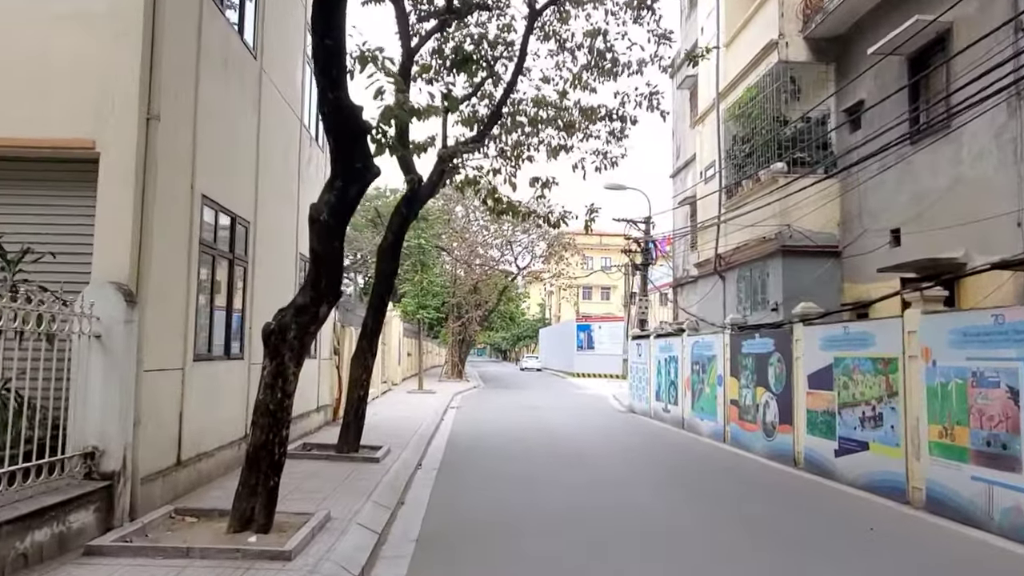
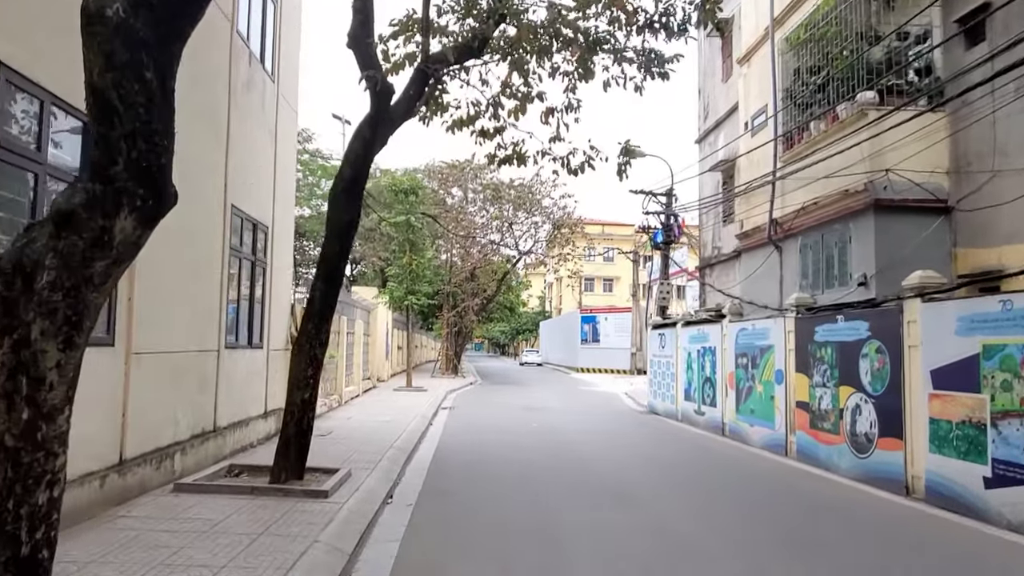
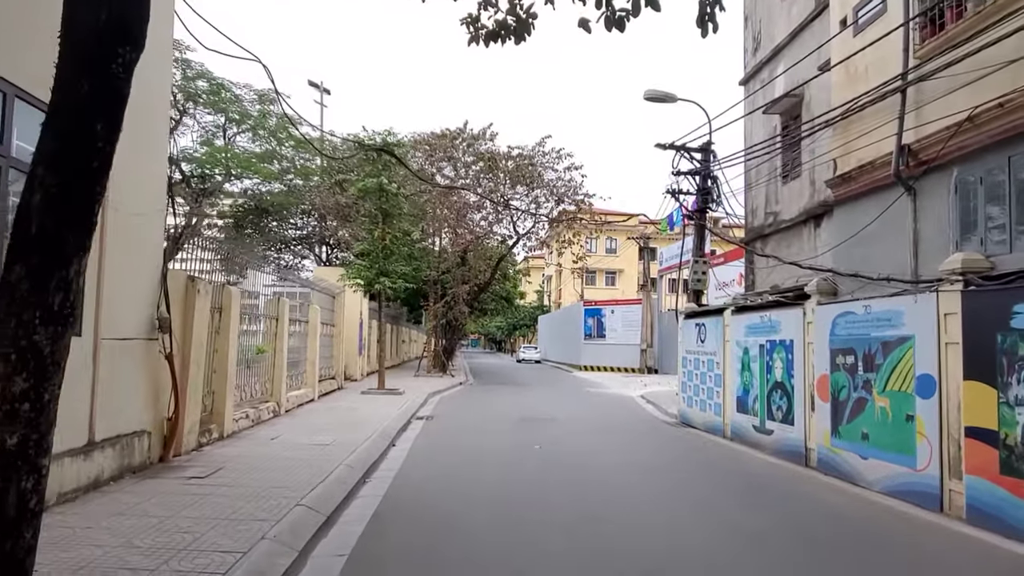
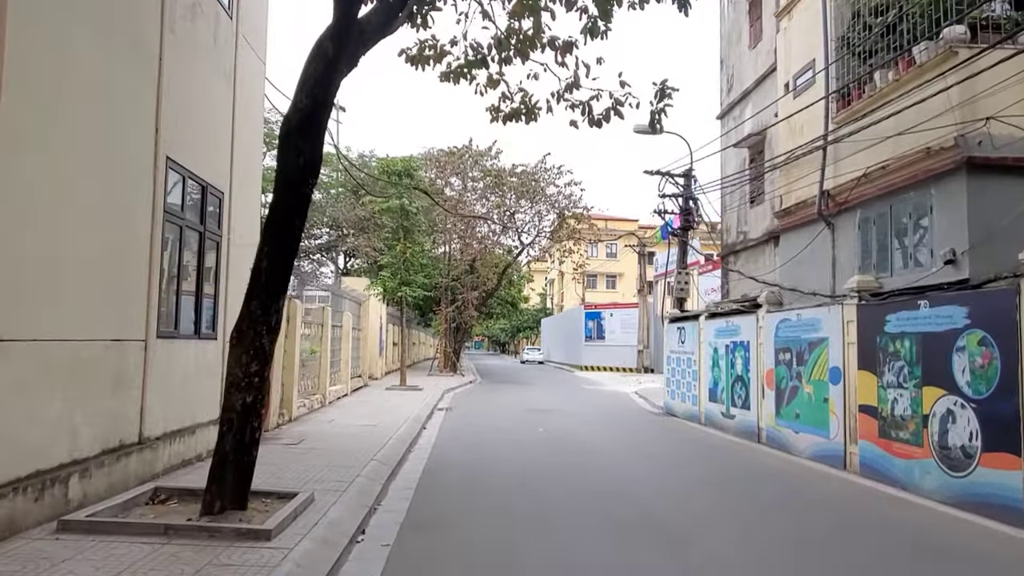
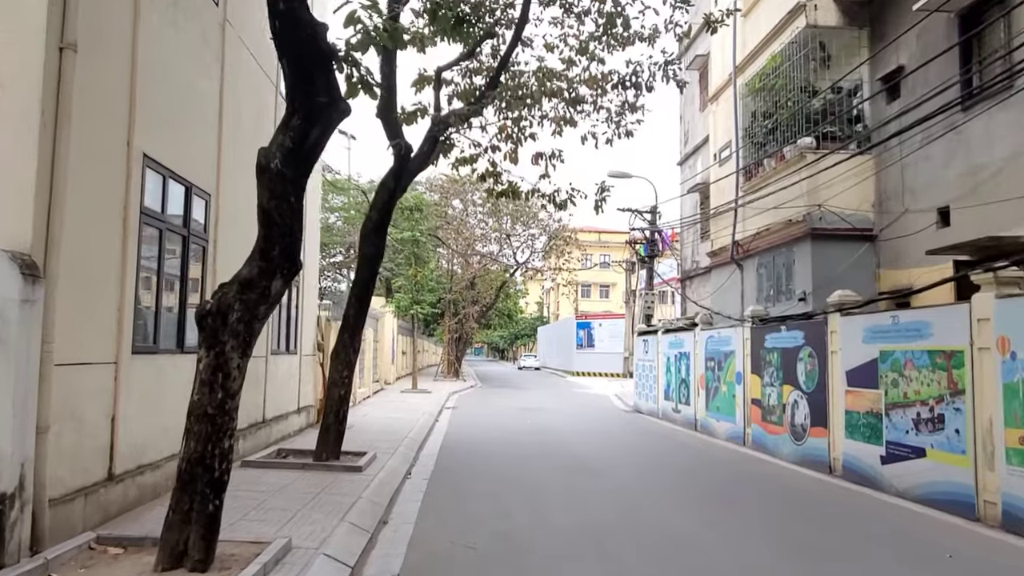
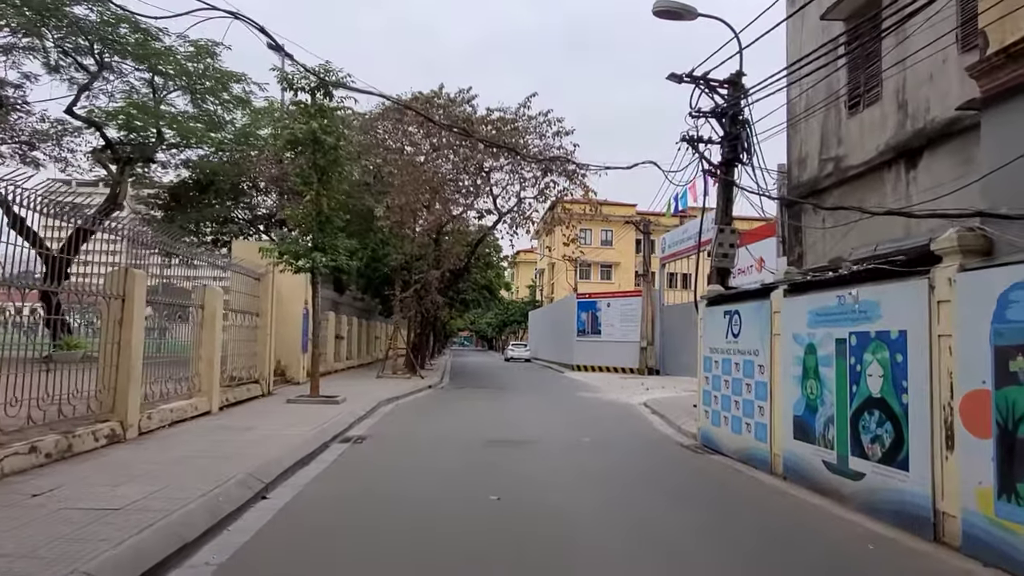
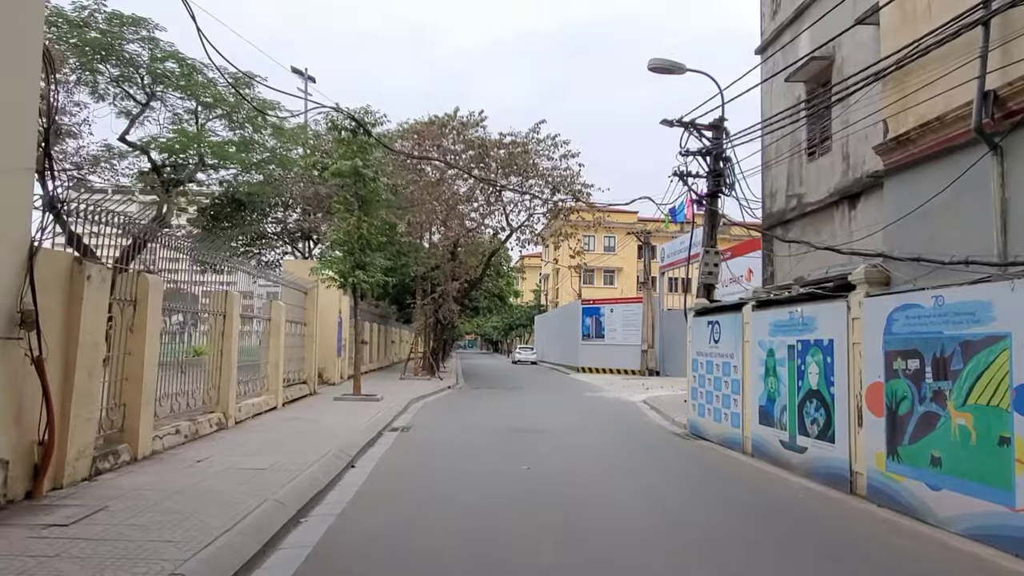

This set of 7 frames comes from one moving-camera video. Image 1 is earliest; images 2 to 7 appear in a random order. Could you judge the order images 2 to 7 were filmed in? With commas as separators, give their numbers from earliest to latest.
5, 2, 4, 3, 7, 6
